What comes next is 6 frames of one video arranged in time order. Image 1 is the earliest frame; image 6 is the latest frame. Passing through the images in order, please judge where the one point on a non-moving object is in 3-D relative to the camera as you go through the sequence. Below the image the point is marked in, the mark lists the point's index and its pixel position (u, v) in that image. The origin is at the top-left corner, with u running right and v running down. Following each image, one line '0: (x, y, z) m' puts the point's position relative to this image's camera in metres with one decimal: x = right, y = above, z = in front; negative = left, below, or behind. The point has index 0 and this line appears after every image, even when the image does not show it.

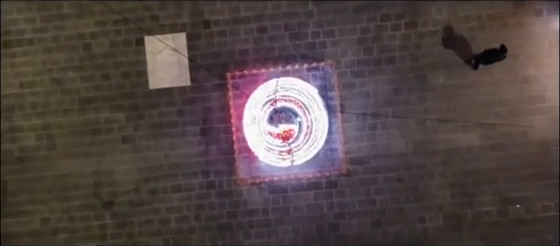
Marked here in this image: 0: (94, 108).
0: (-2.1, +0.2, +7.3) m
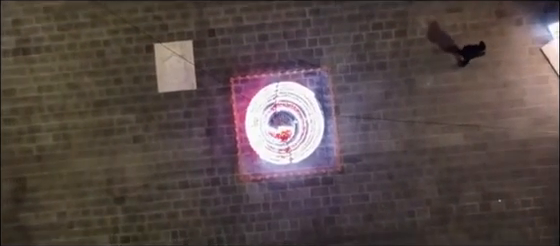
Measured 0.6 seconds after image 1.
0: (-2.1, +0.2, +7.9) m
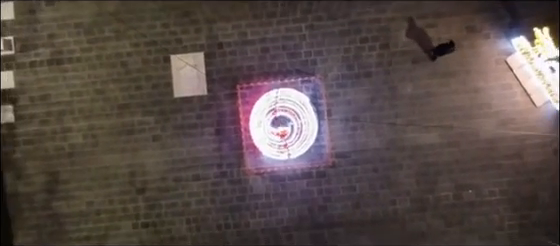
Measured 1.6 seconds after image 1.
0: (-2.1, +0.2, +9.1) m
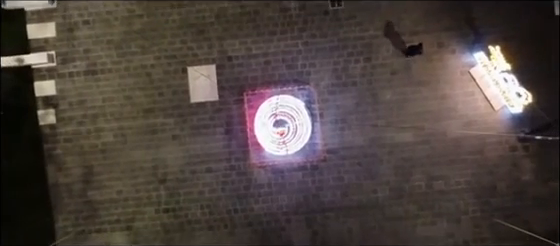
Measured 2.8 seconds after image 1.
0: (-2.1, +0.1, +10.8) m
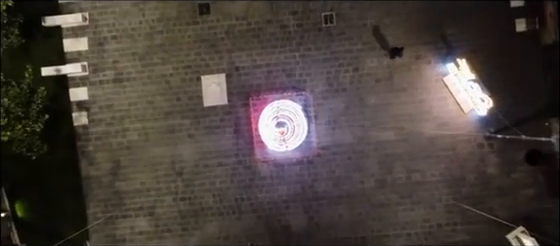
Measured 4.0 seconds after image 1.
0: (-2.1, +0.1, +12.6) m
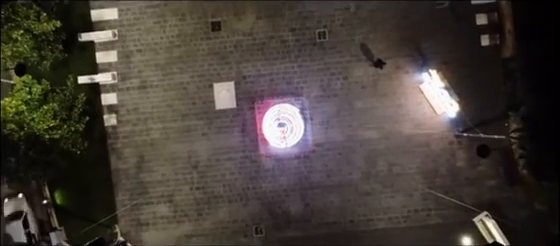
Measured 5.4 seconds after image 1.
0: (-2.1, +0.1, +14.8) m
